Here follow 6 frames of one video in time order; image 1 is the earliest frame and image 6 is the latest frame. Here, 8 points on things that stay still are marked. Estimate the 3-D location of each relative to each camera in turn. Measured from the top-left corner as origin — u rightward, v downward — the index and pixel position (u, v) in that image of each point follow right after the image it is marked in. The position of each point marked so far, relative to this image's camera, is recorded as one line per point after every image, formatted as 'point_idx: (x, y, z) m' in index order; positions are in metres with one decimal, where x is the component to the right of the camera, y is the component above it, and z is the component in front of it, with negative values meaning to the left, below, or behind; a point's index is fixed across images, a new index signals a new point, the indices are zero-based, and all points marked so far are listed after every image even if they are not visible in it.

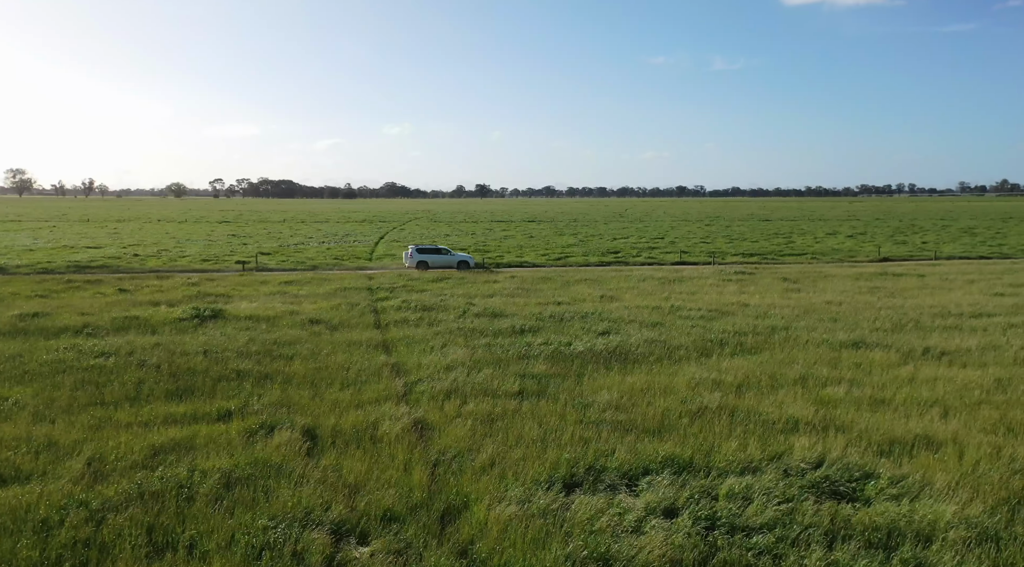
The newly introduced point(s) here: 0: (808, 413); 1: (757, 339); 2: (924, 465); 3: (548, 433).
0: (+4.1, -1.8, +10.2) m
1: (+5.5, -1.3, +16.6) m
2: (+4.5, -2.0, +8.0) m
3: (+0.5, -1.9, +9.1) m
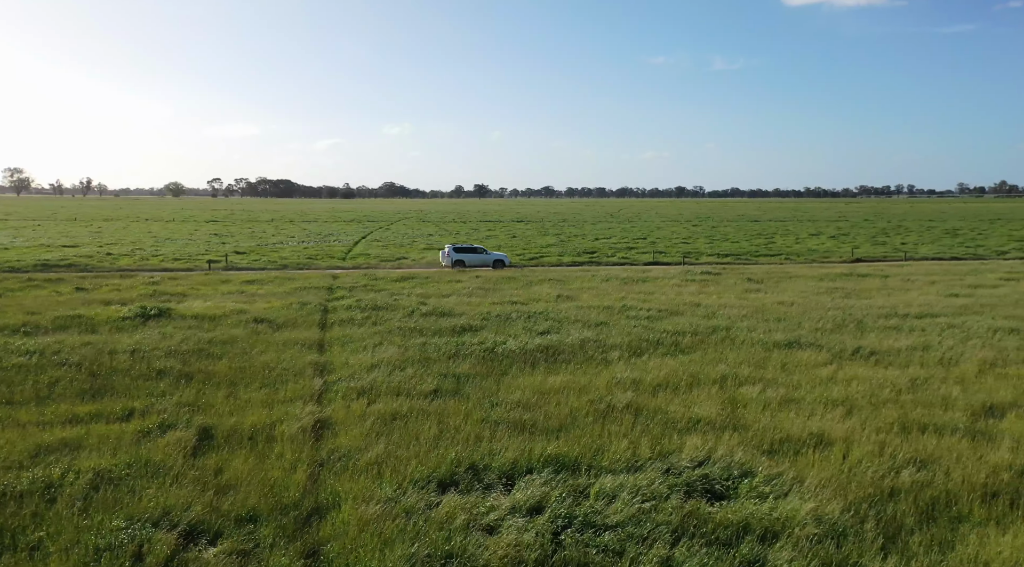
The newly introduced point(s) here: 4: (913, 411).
0: (+2.8, -1.8, +10.3) m
1: (+4.1, -1.3, +16.7) m
2: (+3.2, -2.0, +8.0) m
3: (-0.8, -1.9, +9.1) m
4: (+5.7, -1.8, +10.3) m
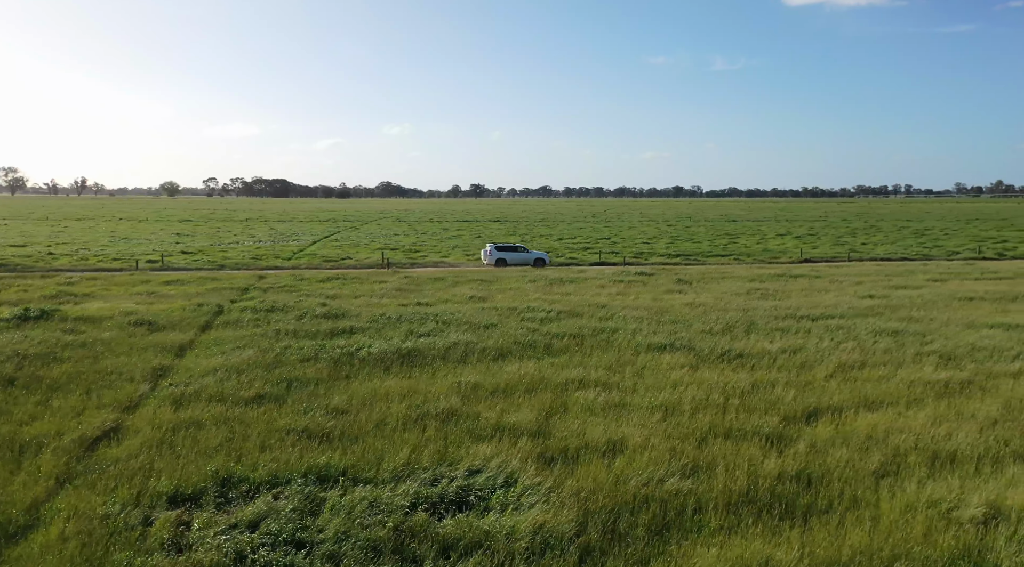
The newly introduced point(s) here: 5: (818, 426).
0: (+0.2, -1.9, +10.0) m
1: (+1.3, -1.3, +16.5) m
2: (+0.6, -2.1, +7.8) m
3: (-3.4, -1.9, +8.8) m
4: (+3.1, -1.9, +10.2) m
5: (+4.1, -1.9, +9.8) m
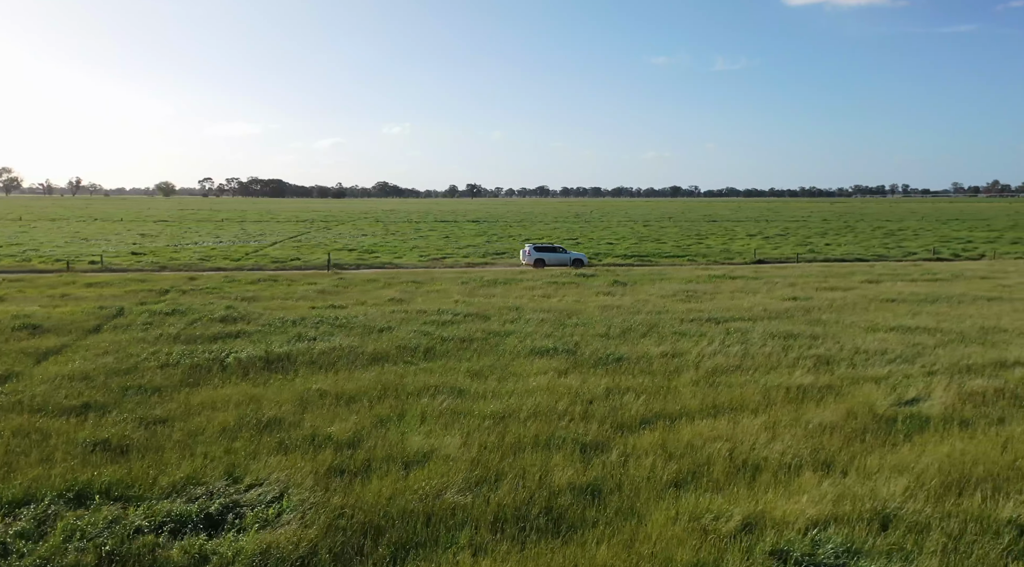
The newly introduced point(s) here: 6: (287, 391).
0: (-2.2, -1.9, +9.7) m
1: (-1.3, -1.4, +16.2) m
2: (-1.7, -2.1, +7.5) m
3: (-5.8, -2.0, +8.3) m
4: (+0.7, -1.9, +9.9) m
5: (+1.8, -2.0, +9.6) m
6: (-3.6, -1.7, +11.7) m
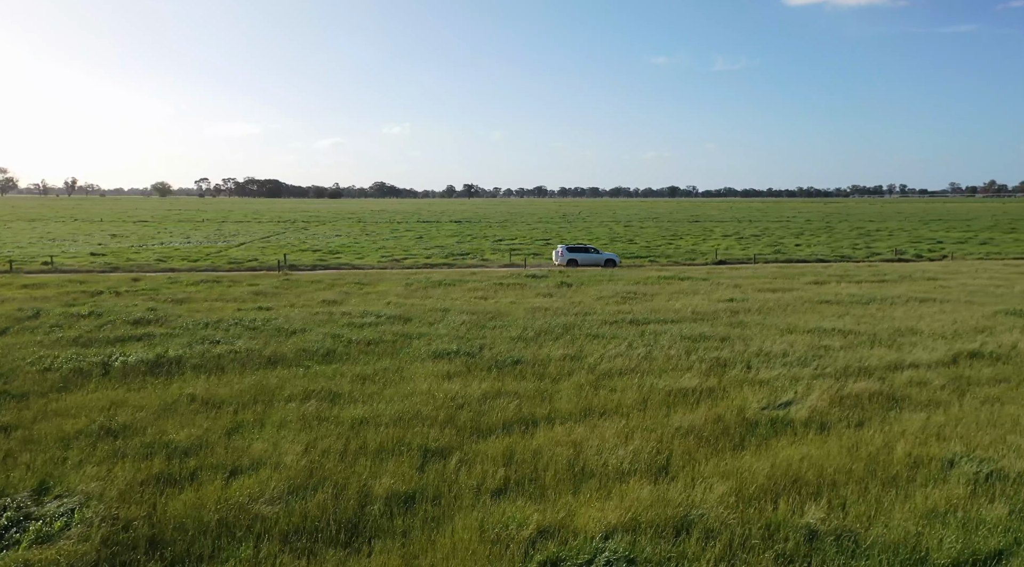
0: (-4.1, -2.0, +9.5) m
1: (-3.3, -1.4, +16.0) m
2: (-3.6, -2.2, +7.3) m
3: (-7.7, -2.0, +8.0) m
4: (-1.2, -2.0, +9.8) m
5: (-0.2, -2.0, +9.5) m
6: (-5.6, -1.8, +11.5) m
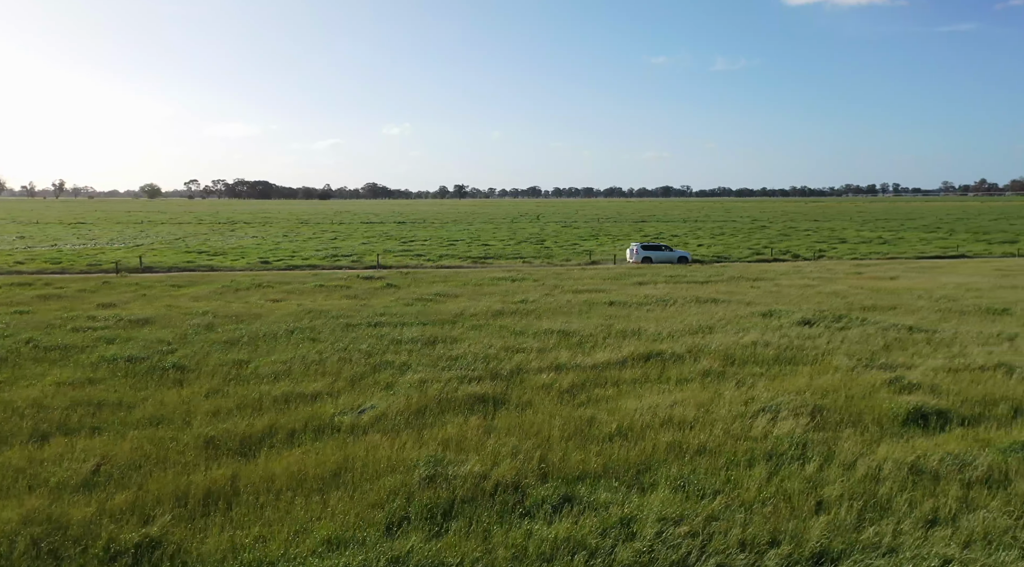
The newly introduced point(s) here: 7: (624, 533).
0: (-10.4, -2.1, +8.9) m
1: (-10.1, -1.5, +15.4) m
2: (-9.7, -2.3, +6.8) m
3: (-13.8, -2.1, +7.2) m
4: (-7.6, -2.1, +9.4) m
5: (-6.5, -2.1, +9.1) m
6: (-12.0, -1.9, +10.7) m
7: (+1.1, -2.3, +6.6) m
